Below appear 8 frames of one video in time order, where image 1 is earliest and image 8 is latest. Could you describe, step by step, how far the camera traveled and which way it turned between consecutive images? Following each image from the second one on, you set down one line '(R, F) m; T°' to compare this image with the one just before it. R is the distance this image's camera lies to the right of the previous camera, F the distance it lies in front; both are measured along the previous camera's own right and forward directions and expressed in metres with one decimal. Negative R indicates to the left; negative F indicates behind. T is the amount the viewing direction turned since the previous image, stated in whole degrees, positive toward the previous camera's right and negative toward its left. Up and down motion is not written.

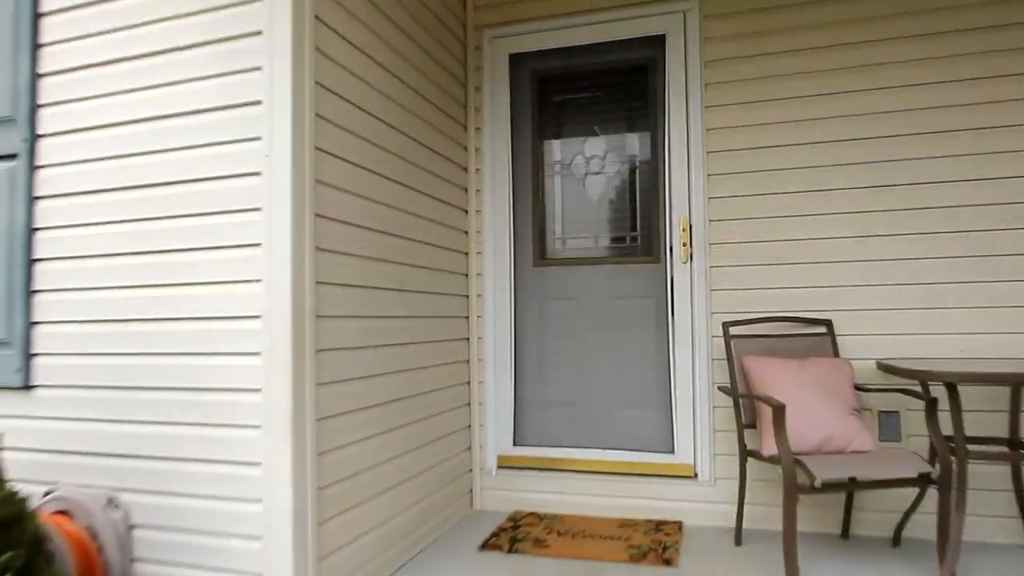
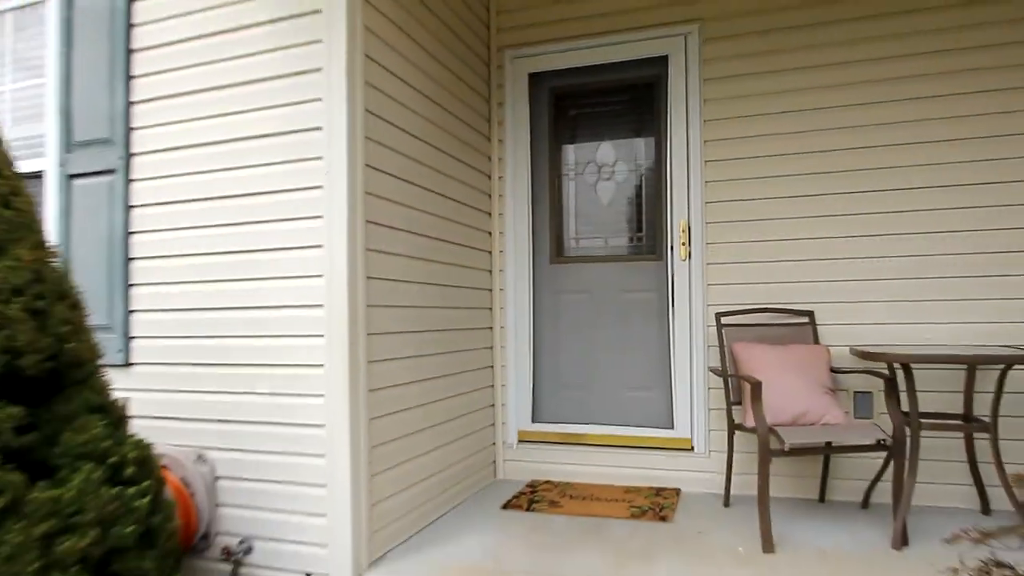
(0.0, -0.4) m; -3°
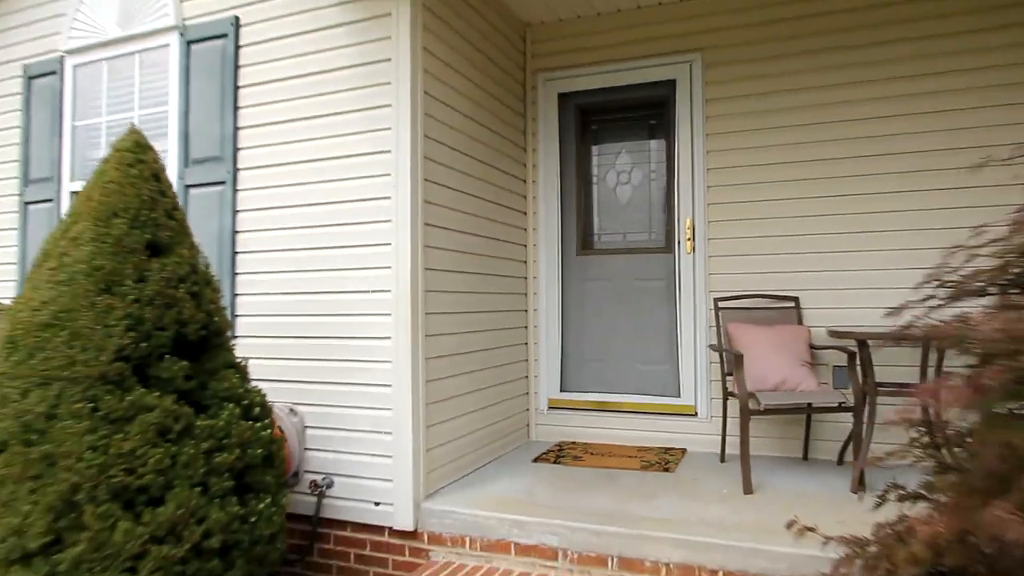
(+0.1, -0.5) m; -5°
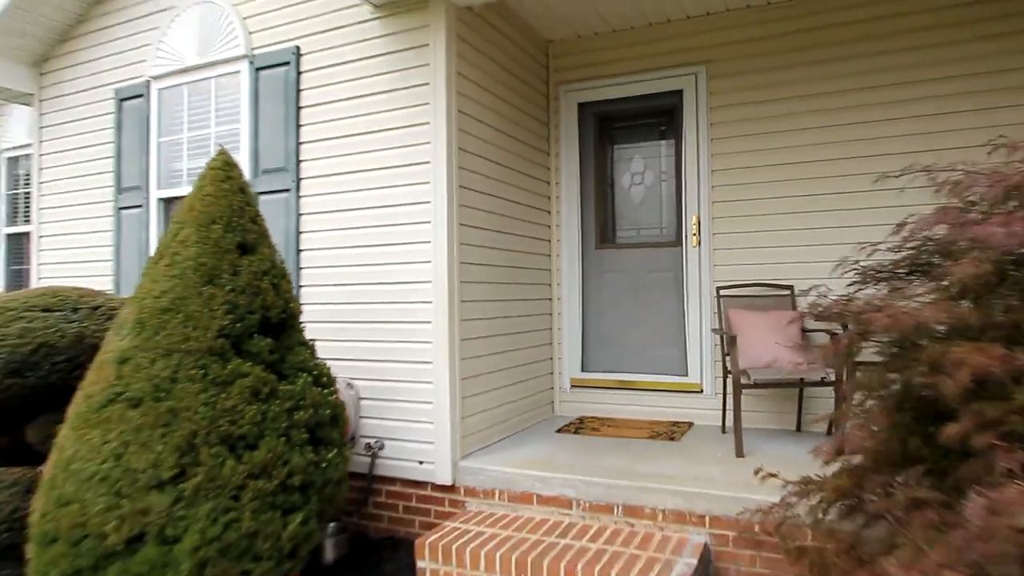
(+0.1, -0.5) m; -4°
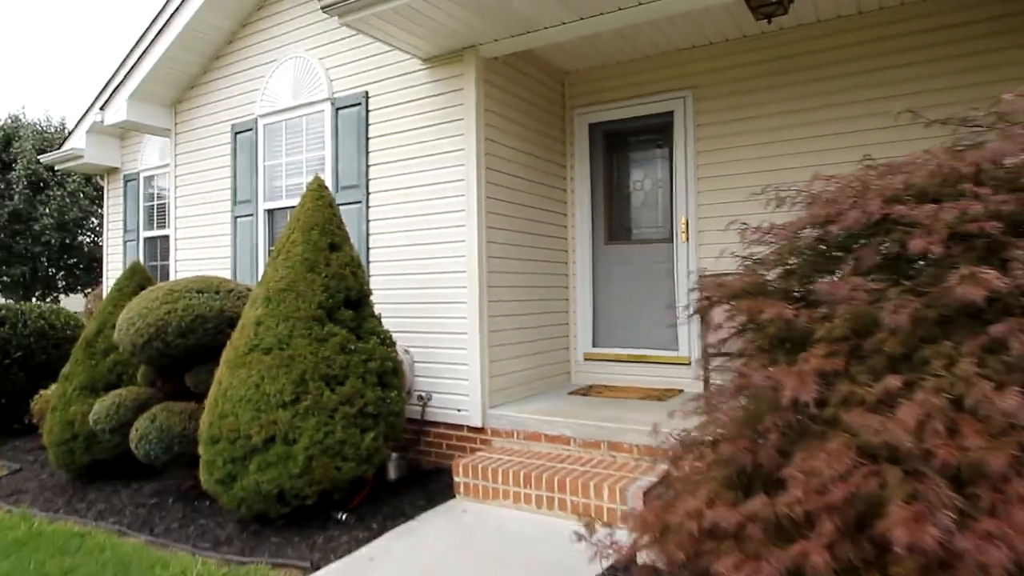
(+0.4, -1.0) m; -7°
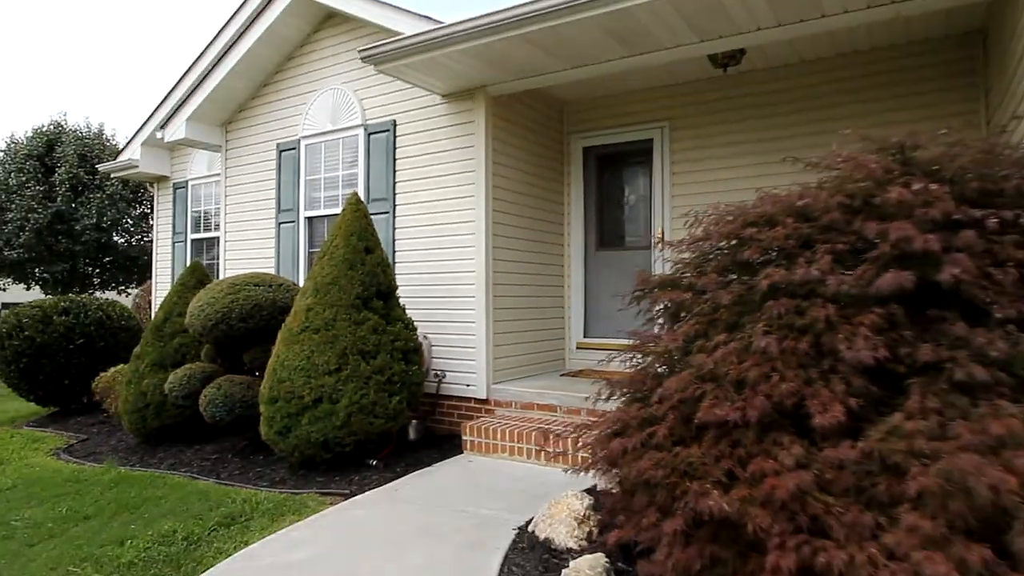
(+0.2, -1.0) m; -2°
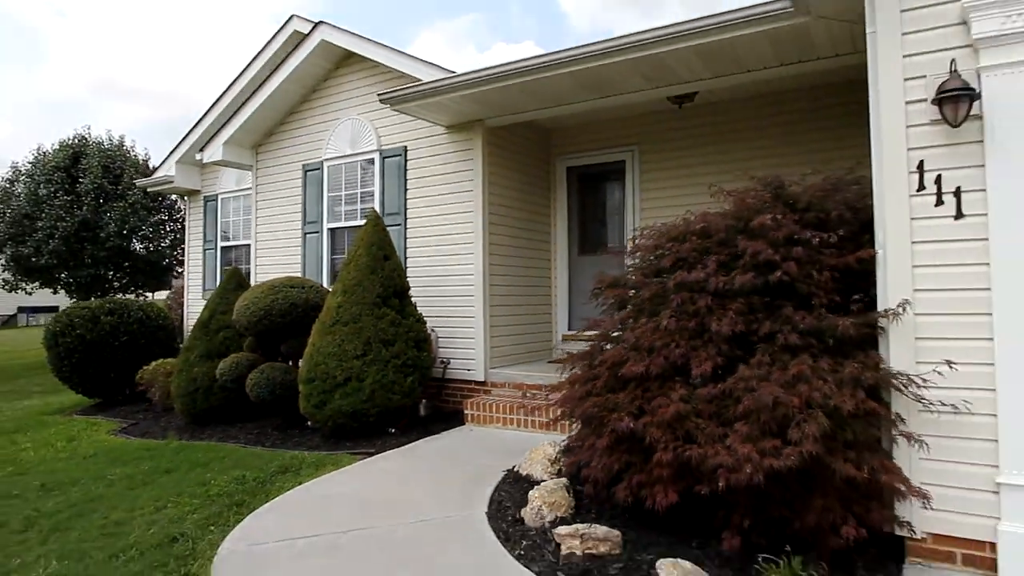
(+0.1, -1.1) m; 0°
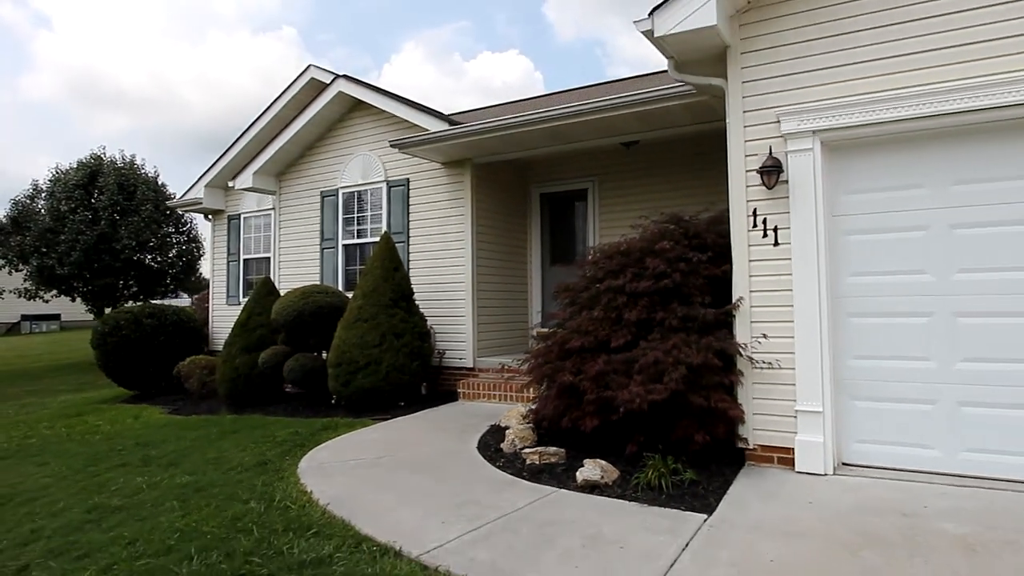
(+0.1, -1.6) m; +1°
